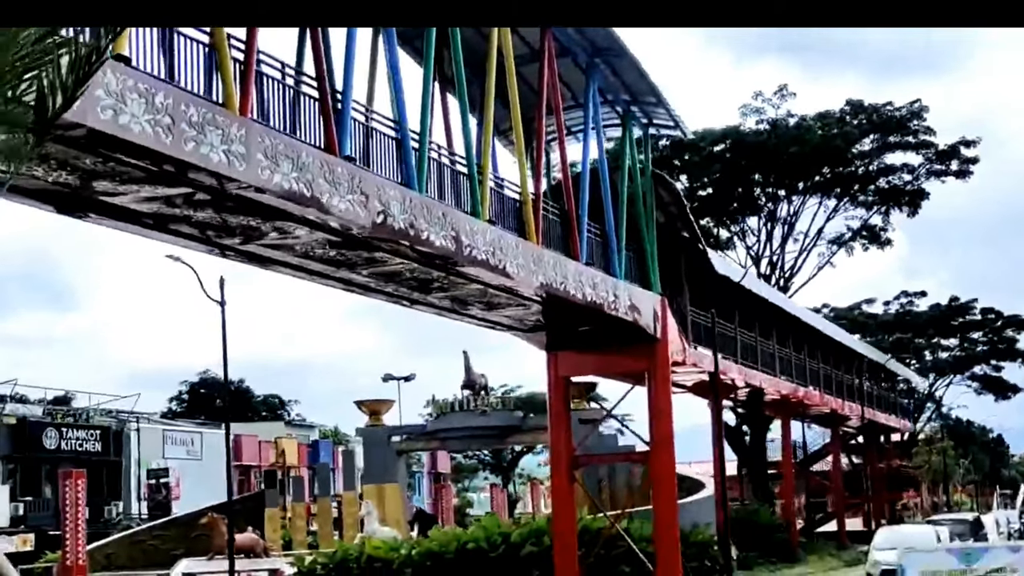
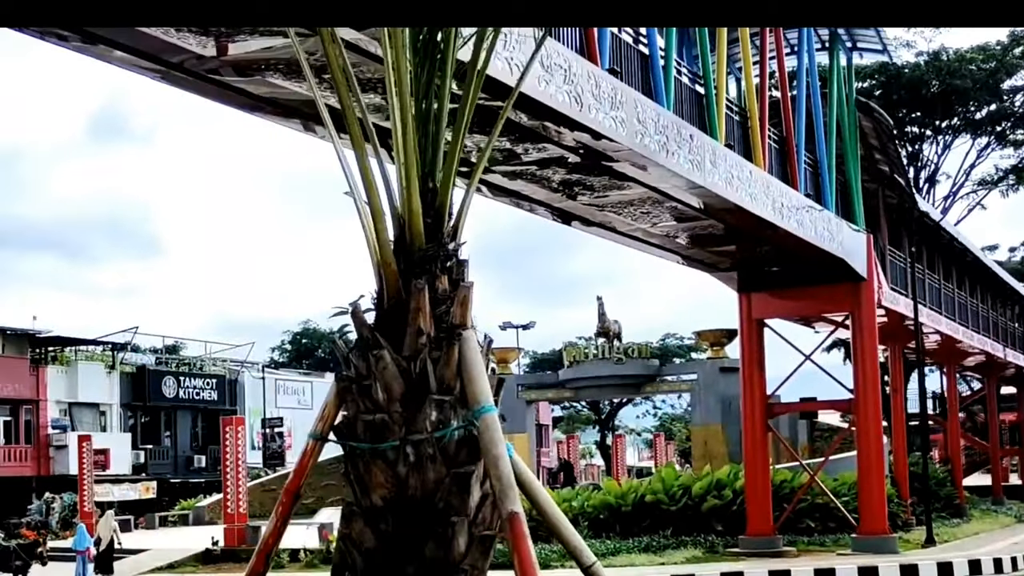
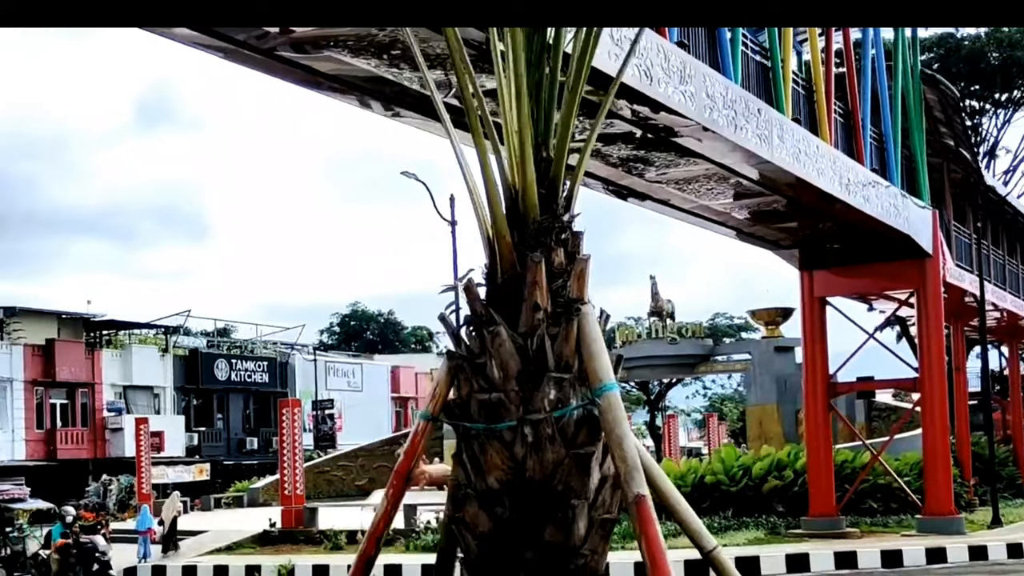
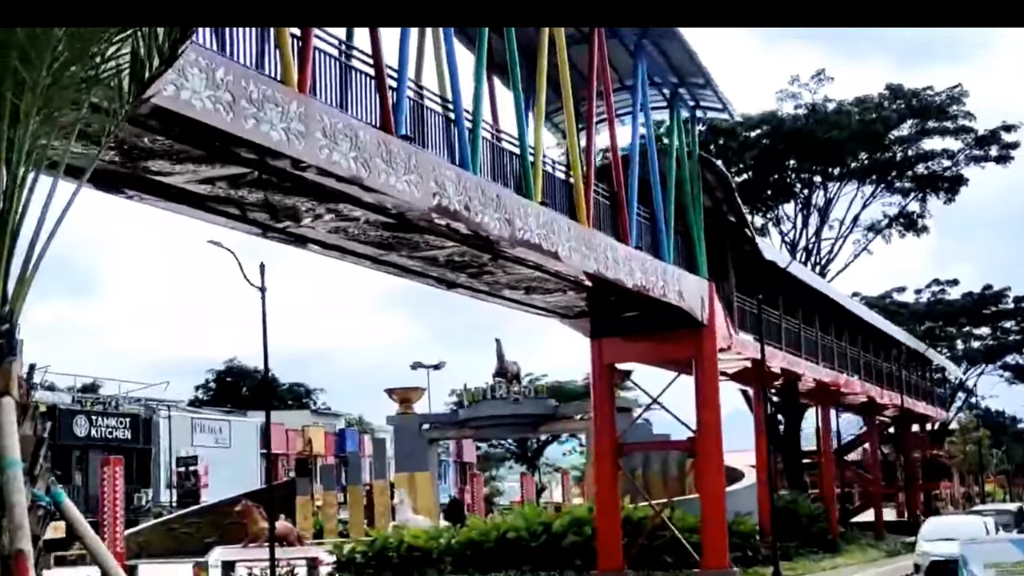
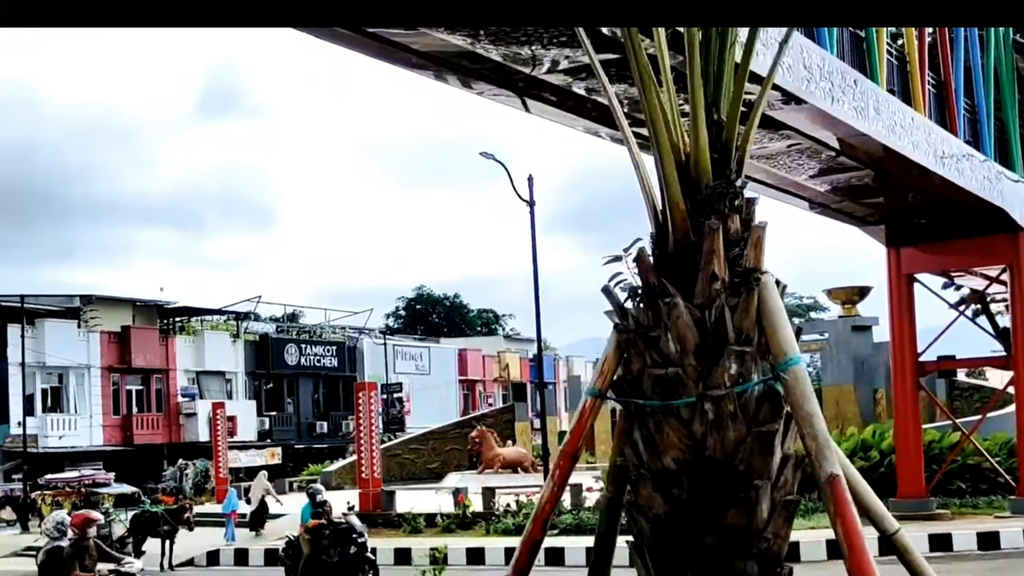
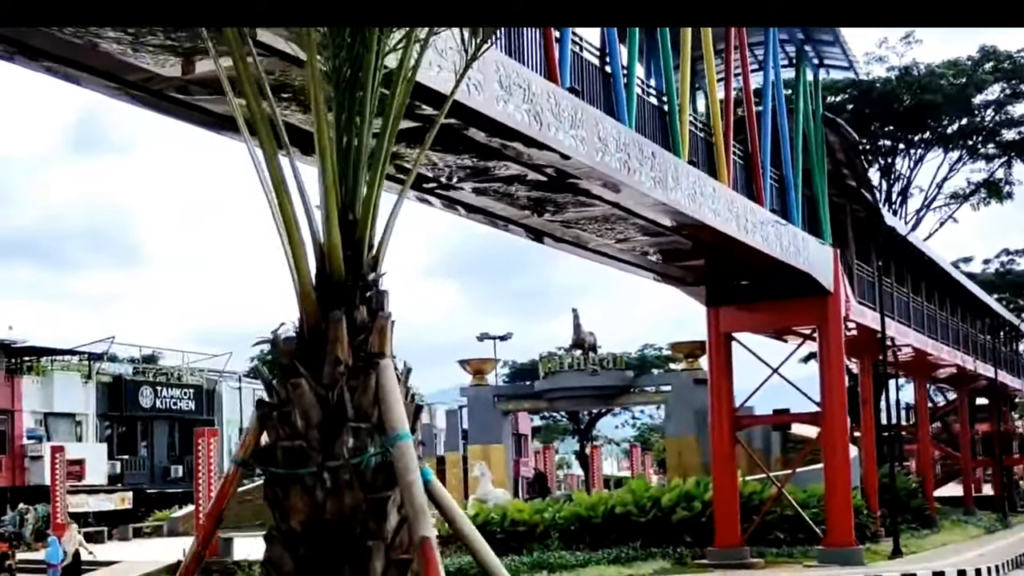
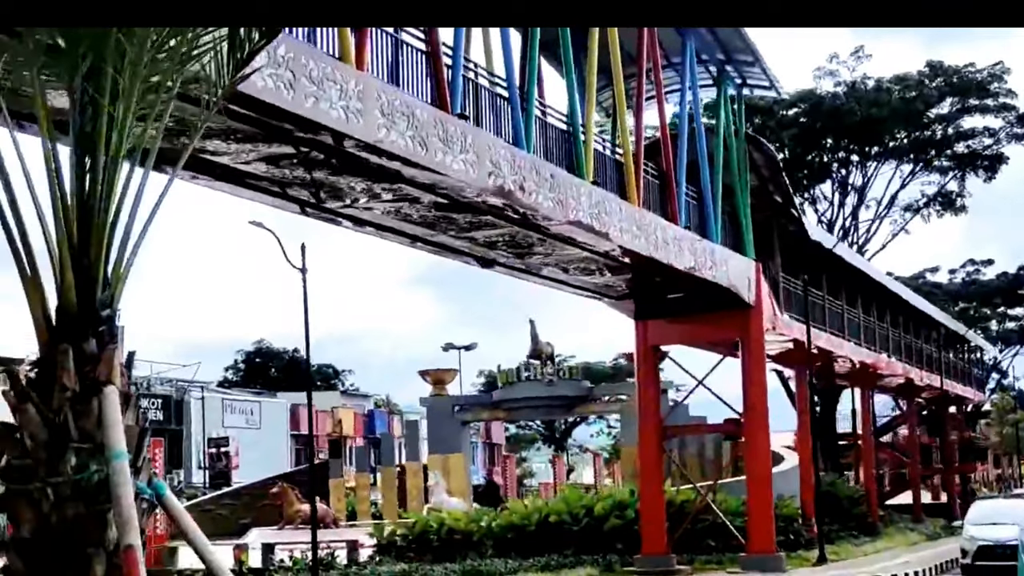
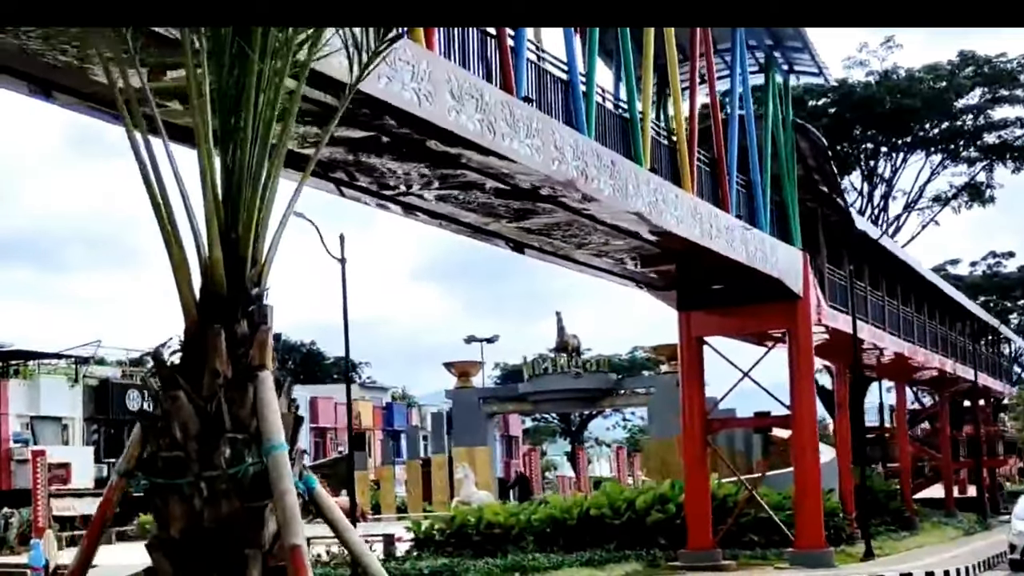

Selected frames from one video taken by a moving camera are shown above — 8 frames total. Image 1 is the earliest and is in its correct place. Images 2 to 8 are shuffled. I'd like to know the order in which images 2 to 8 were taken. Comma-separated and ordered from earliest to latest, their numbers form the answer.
4, 7, 8, 6, 2, 3, 5
